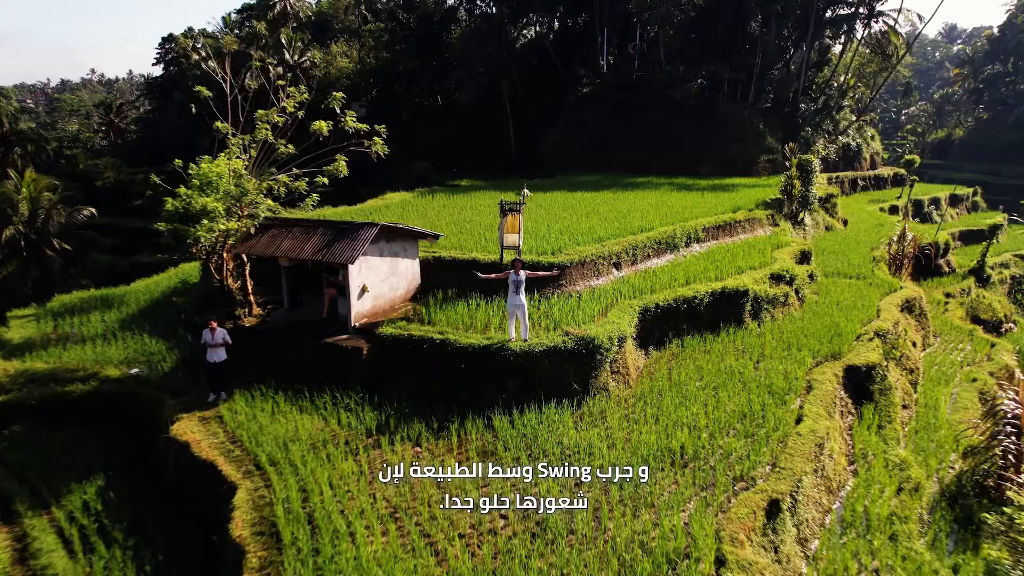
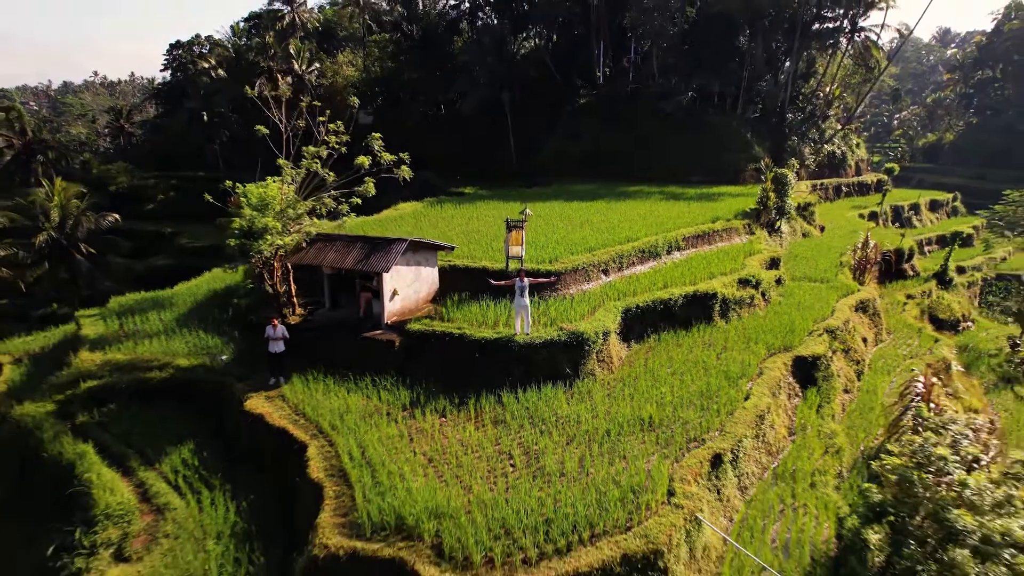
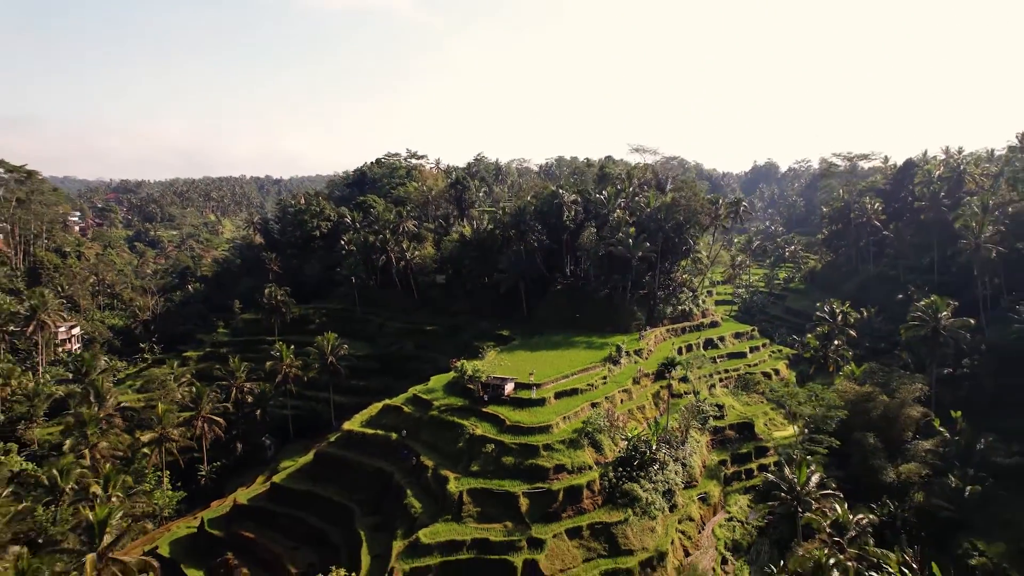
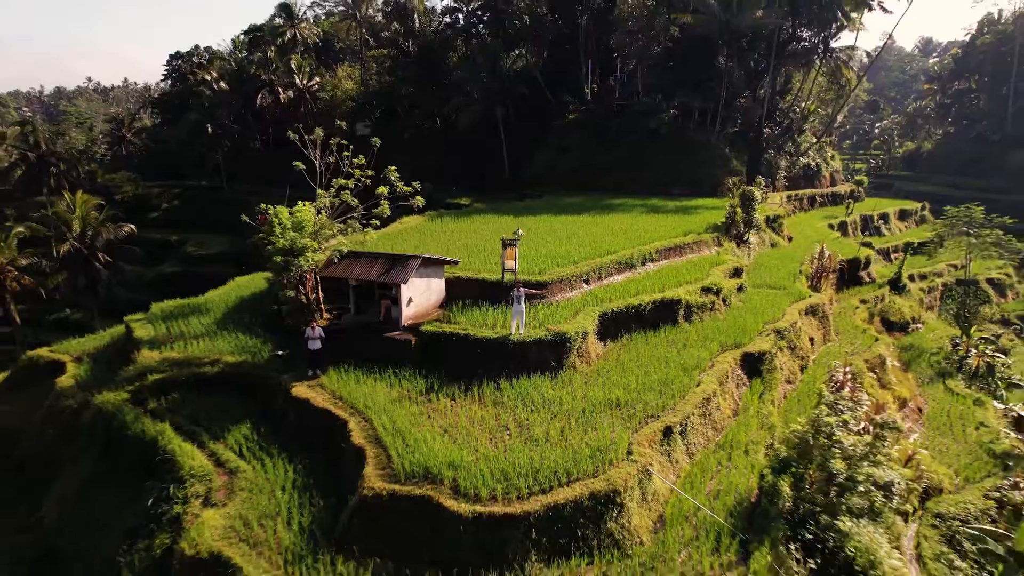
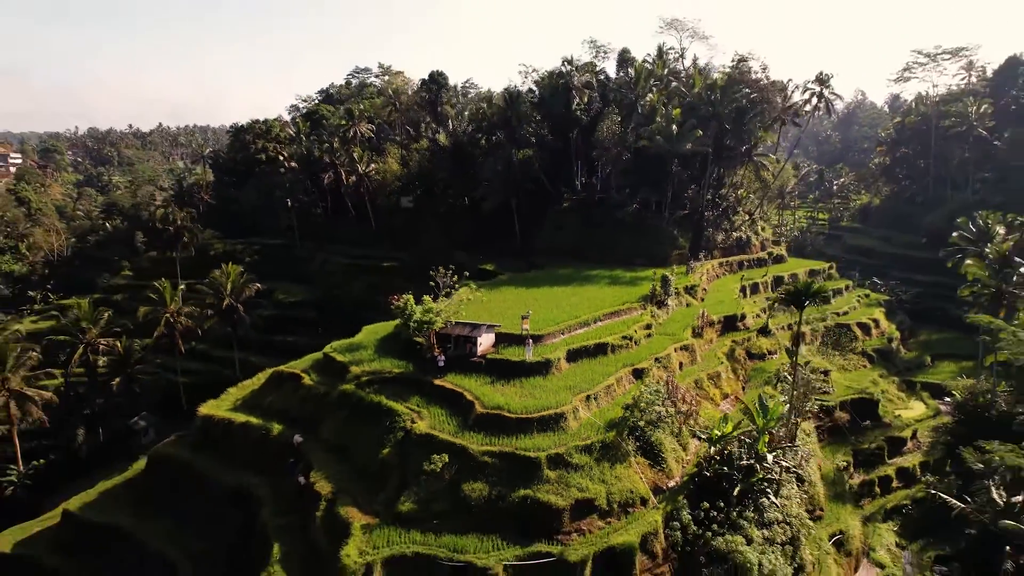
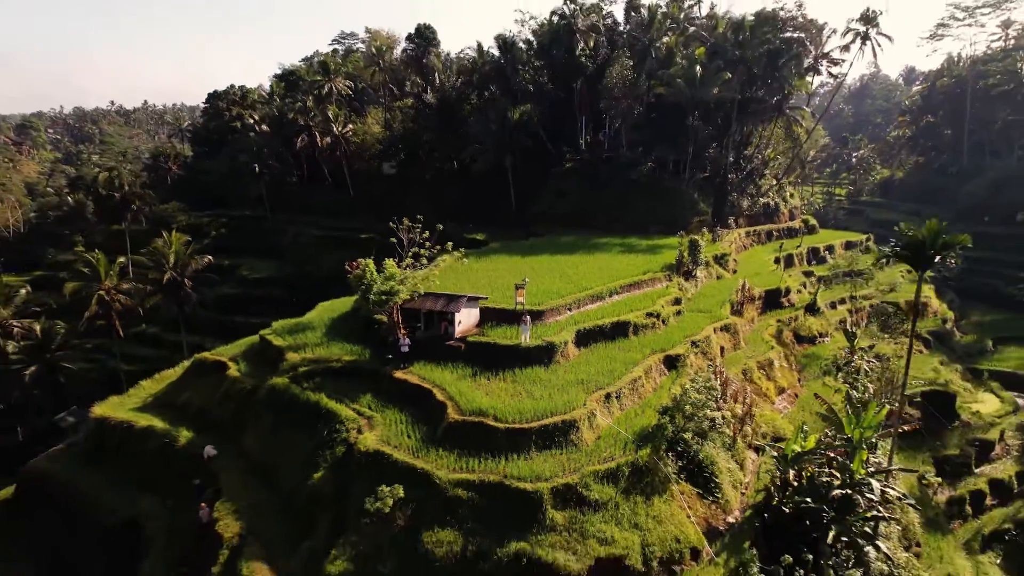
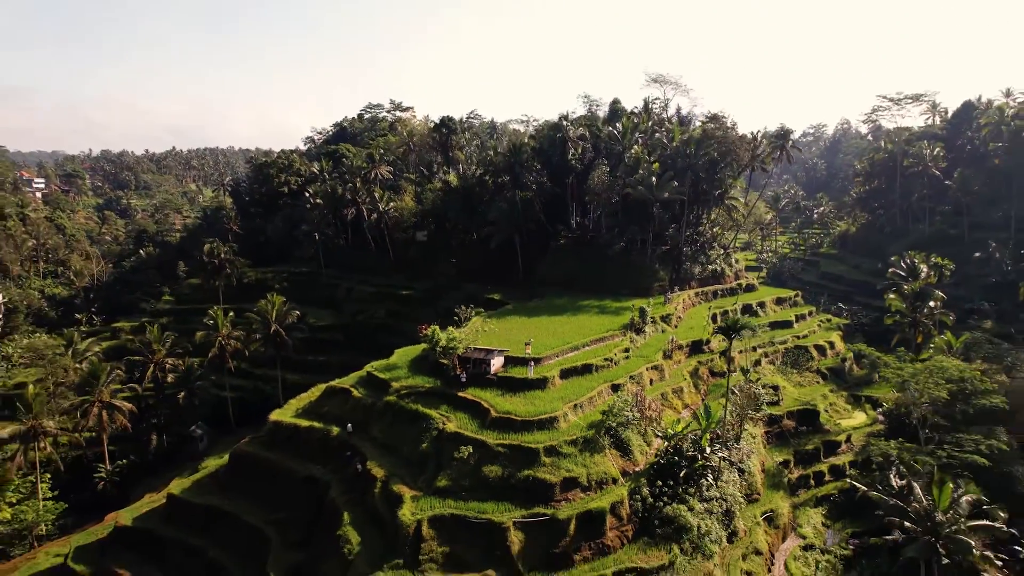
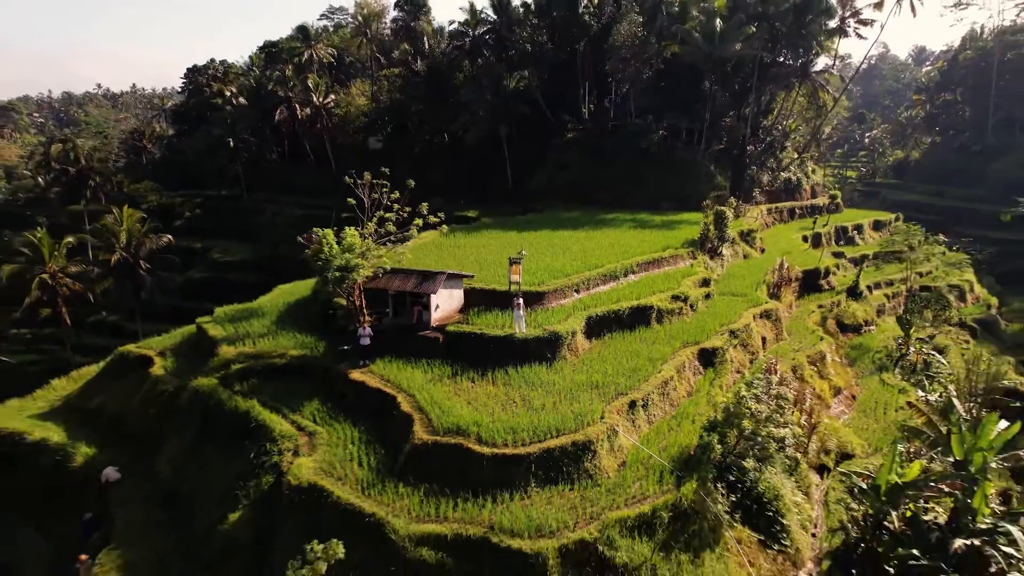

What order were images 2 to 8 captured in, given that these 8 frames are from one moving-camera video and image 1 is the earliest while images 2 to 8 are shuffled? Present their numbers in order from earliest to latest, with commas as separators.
2, 4, 8, 6, 5, 7, 3
